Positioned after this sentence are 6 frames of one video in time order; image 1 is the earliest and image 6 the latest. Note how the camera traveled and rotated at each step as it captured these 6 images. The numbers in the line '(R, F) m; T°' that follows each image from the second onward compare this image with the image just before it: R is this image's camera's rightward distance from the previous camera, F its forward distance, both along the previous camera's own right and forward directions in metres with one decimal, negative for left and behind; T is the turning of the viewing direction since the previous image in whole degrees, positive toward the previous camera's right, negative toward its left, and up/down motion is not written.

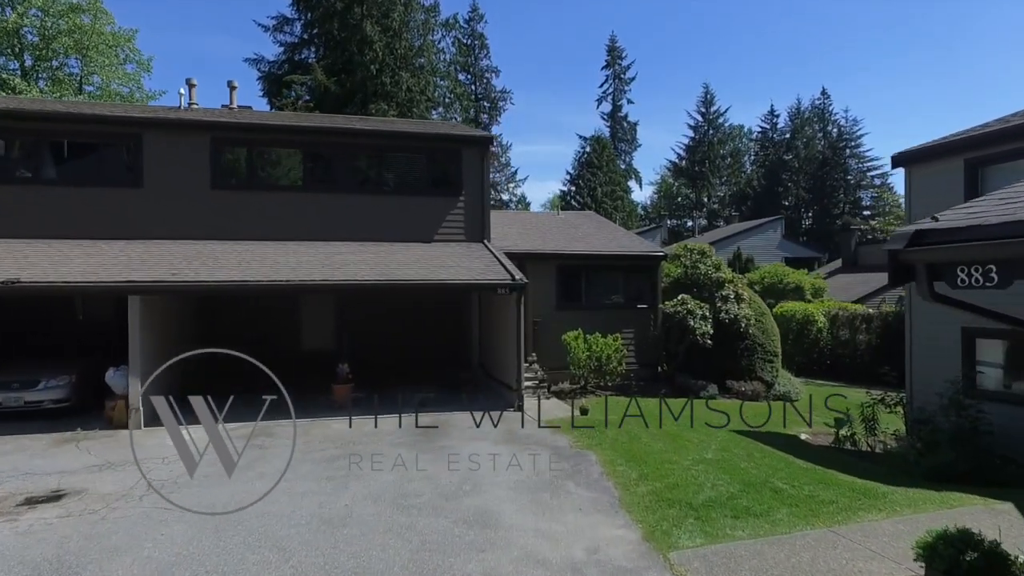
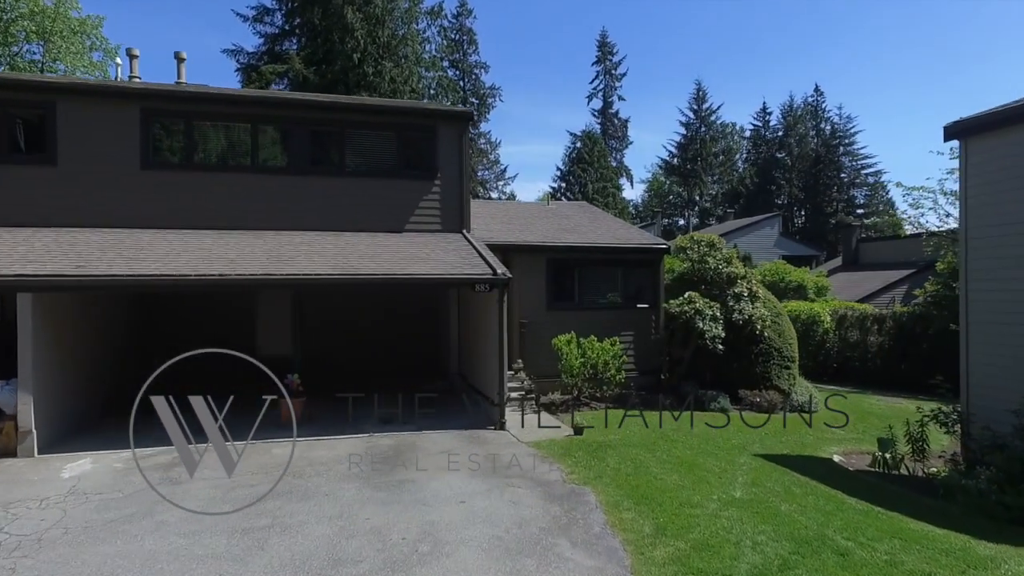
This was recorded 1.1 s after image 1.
(+0.1, +1.8) m; +1°
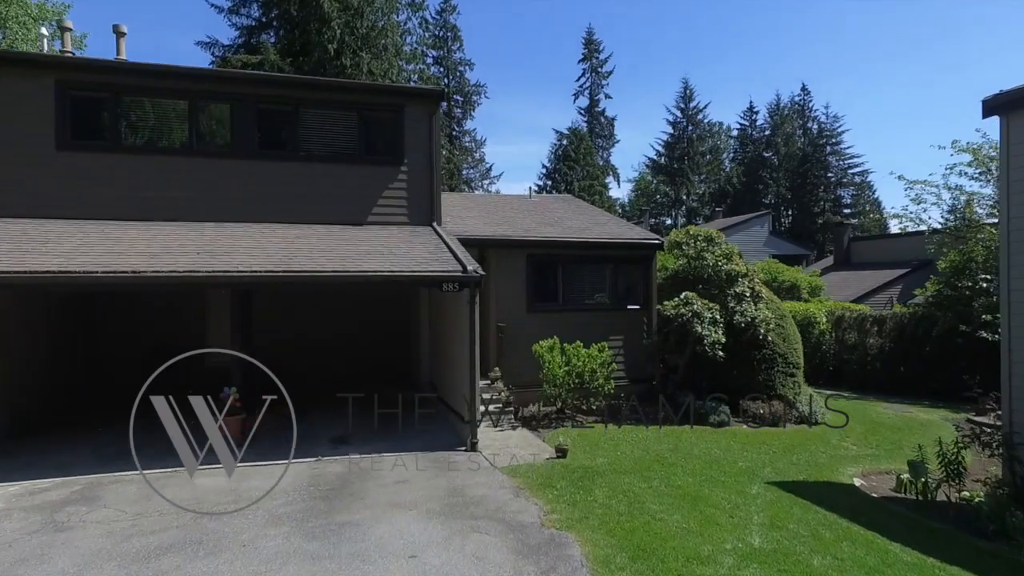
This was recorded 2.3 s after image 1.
(+0.2, +1.3) m; +1°
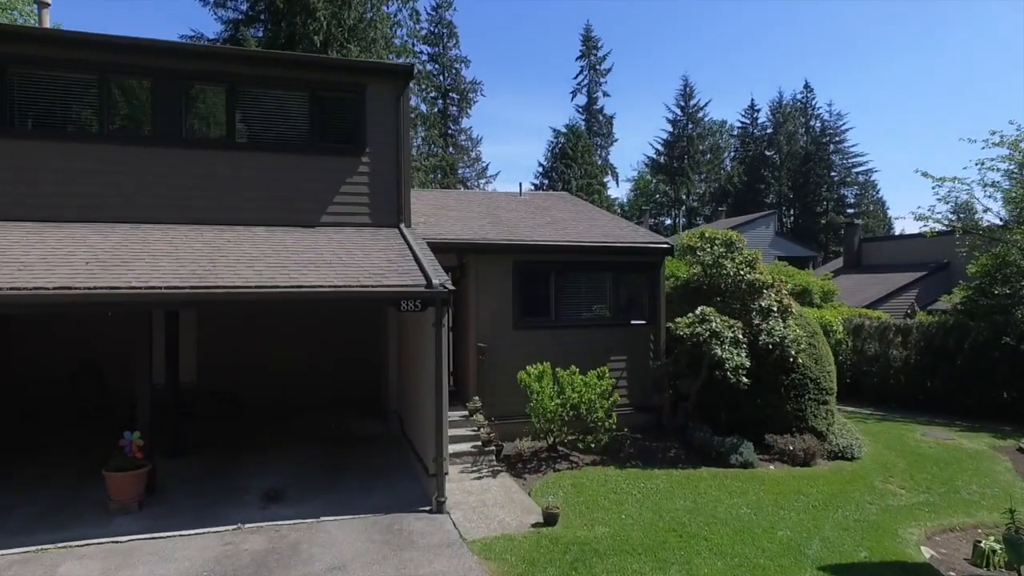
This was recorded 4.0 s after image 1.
(+0.2, +1.8) m; 0°
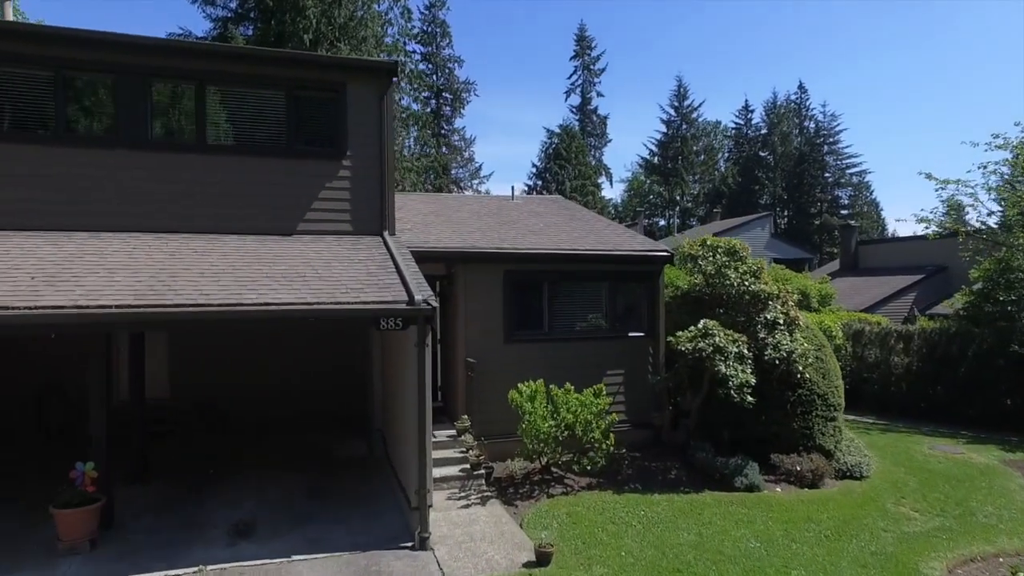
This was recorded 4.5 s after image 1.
(0.0, +0.6) m; +1°
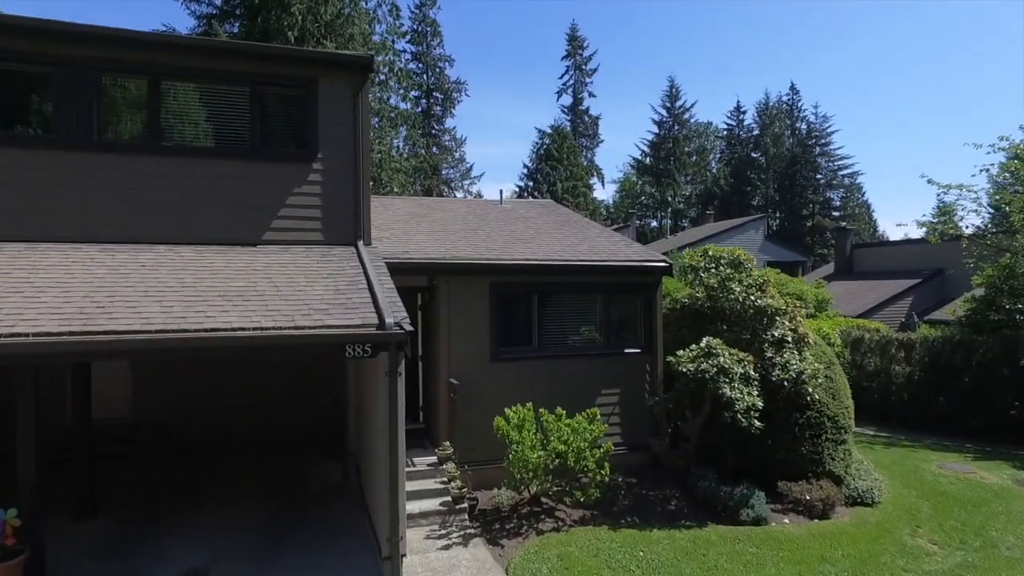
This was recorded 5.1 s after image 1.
(+0.1, +0.7) m; +1°
